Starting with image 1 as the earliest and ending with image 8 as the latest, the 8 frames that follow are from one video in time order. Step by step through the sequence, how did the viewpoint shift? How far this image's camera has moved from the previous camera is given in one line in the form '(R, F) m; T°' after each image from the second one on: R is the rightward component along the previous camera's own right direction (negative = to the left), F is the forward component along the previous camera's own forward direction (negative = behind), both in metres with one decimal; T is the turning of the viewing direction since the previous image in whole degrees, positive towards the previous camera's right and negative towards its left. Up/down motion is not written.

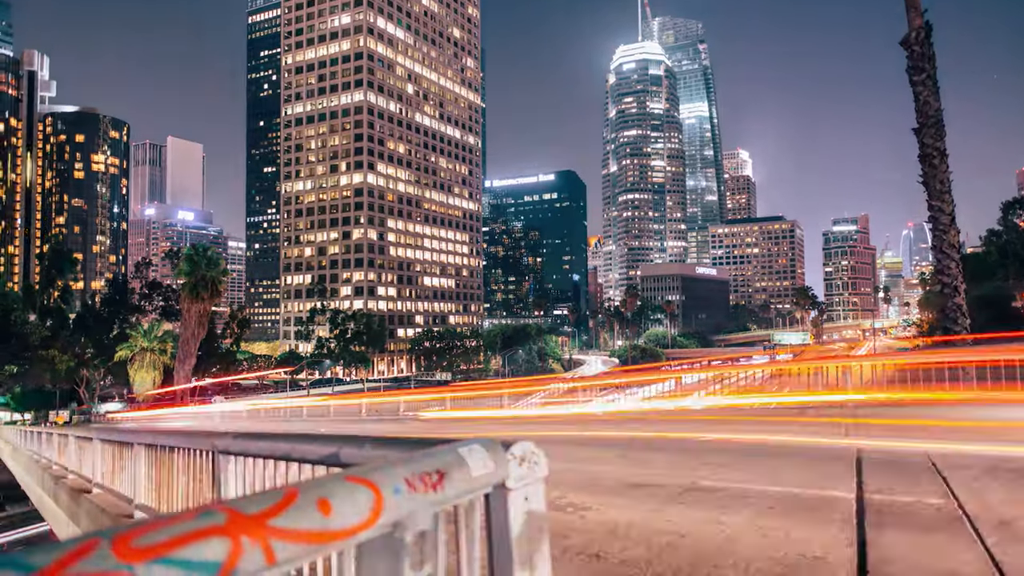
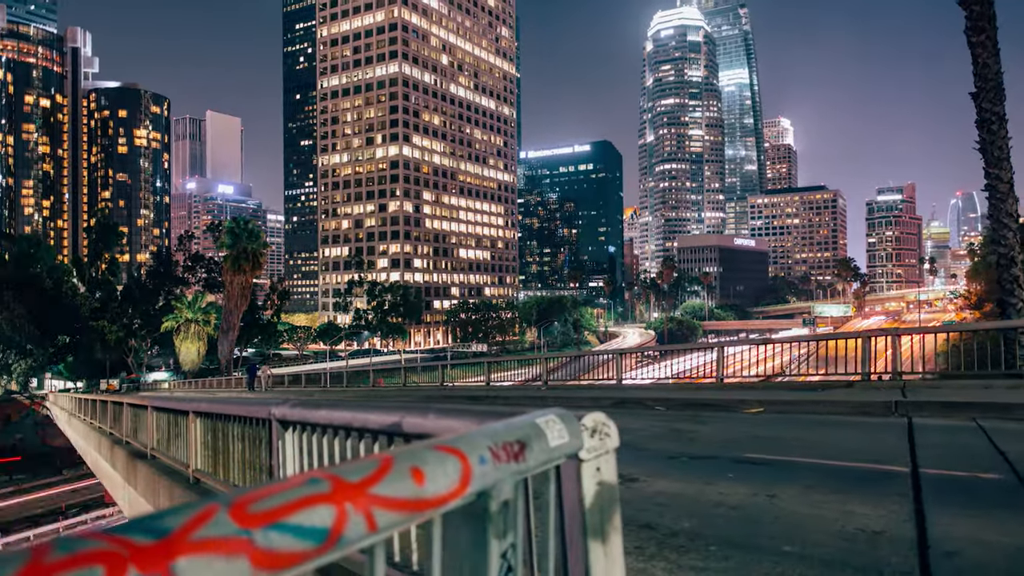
(-0.6, +0.1) m; -3°
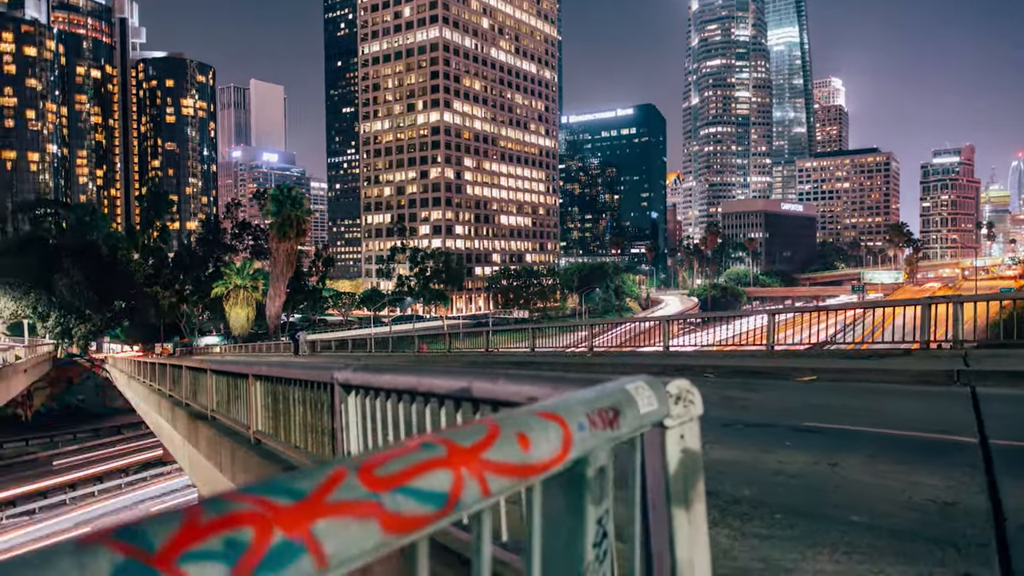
(-0.7, +0.2) m; -3°
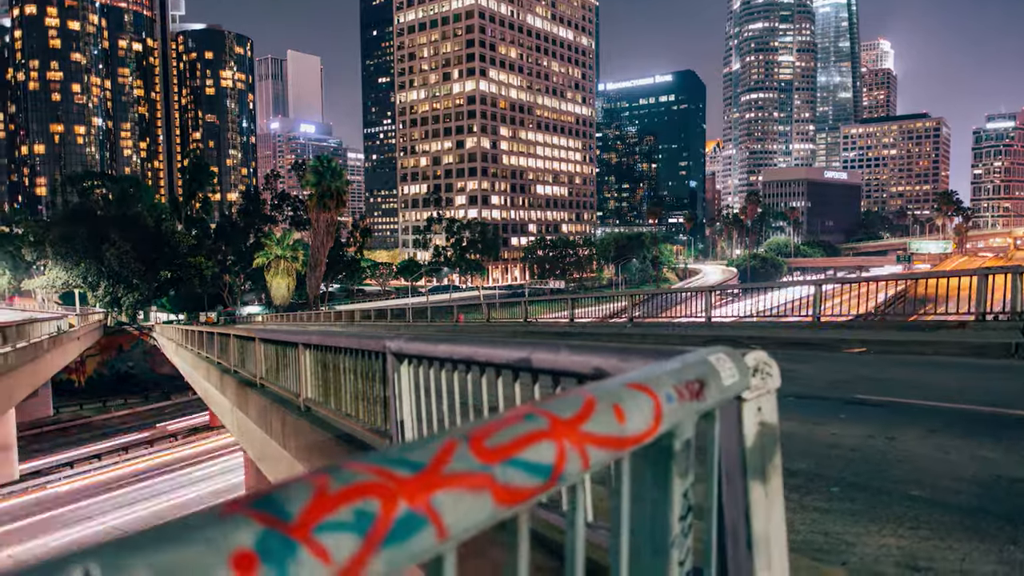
(-0.6, +0.2) m; -3°
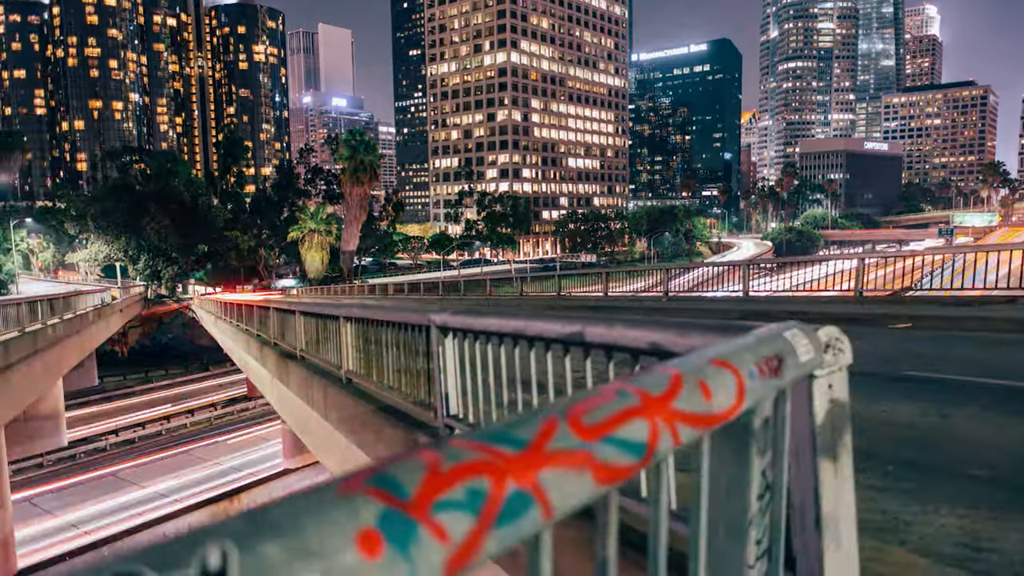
(-0.5, +0.2) m; -2°
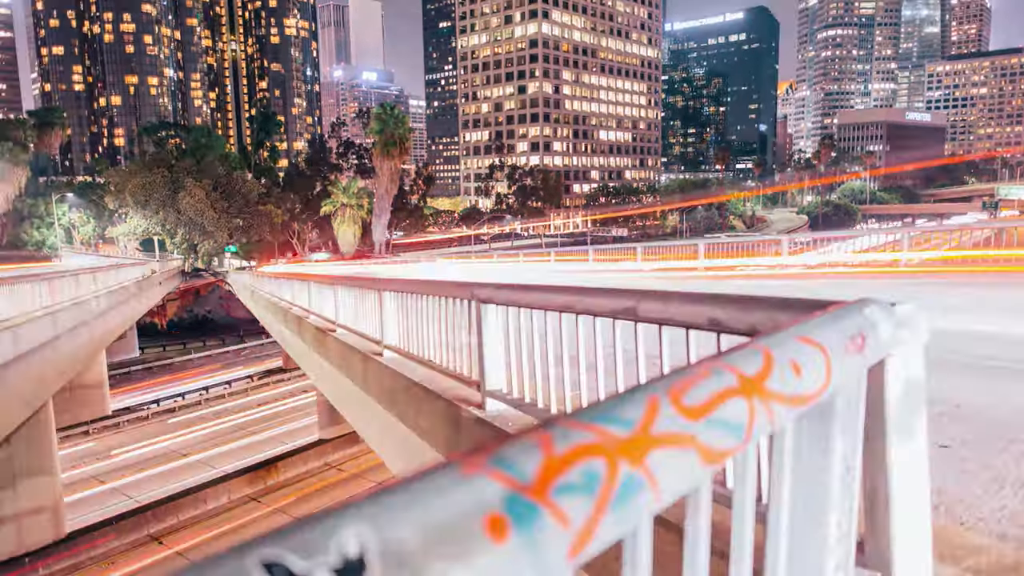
(-0.5, +0.2) m; -2°
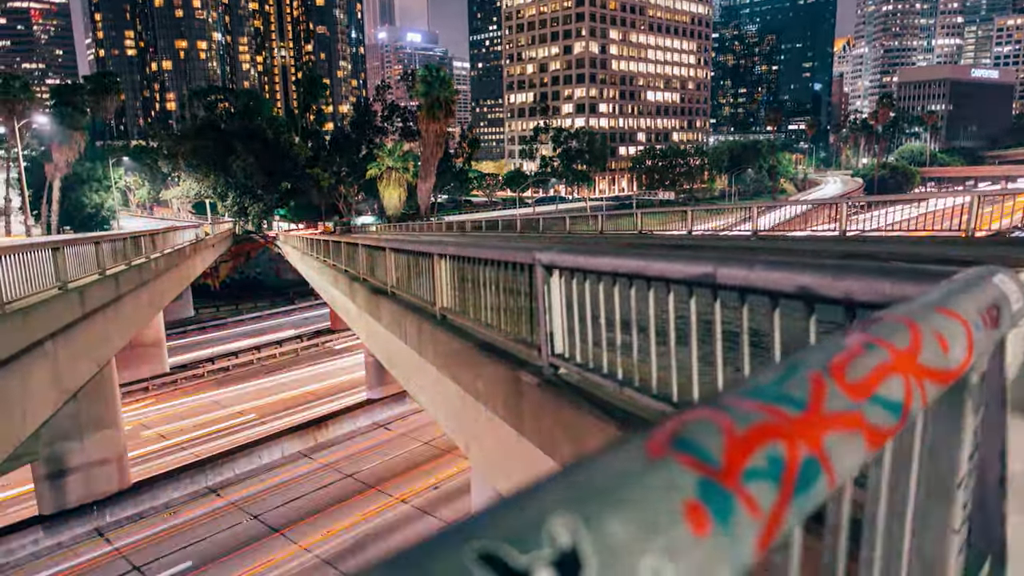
(-0.7, +0.3) m; -3°
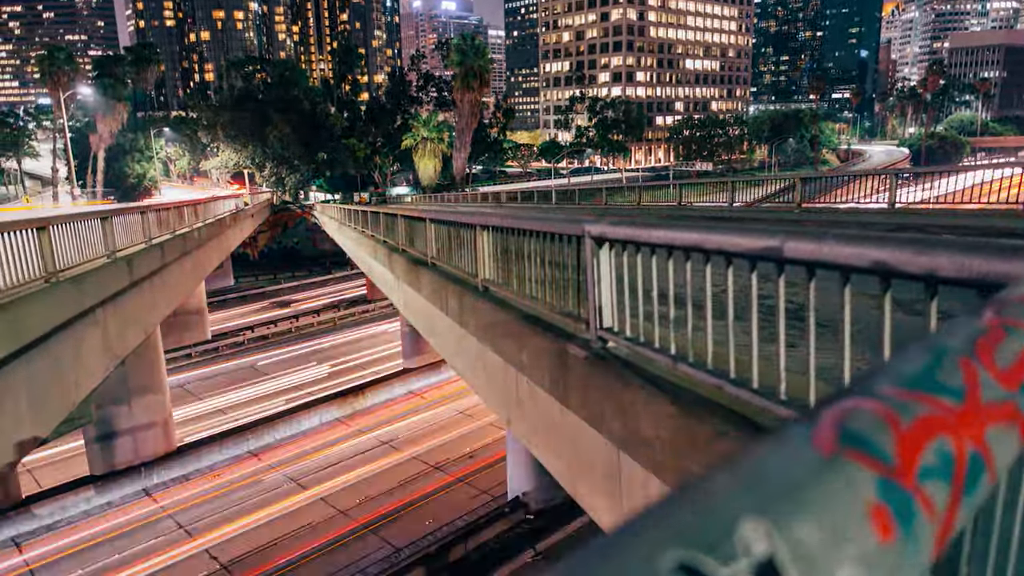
(-0.6, +0.3) m; -3°
